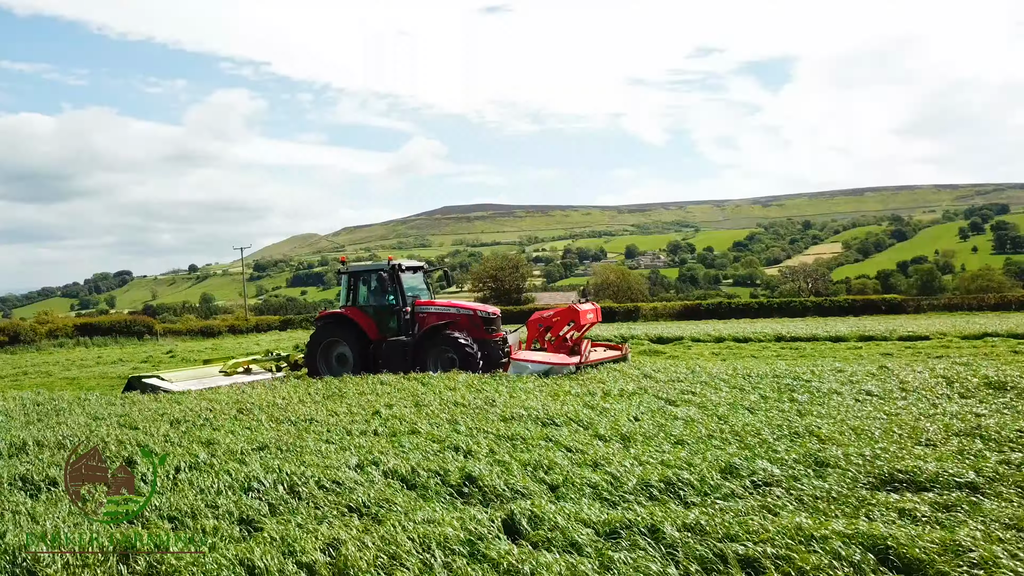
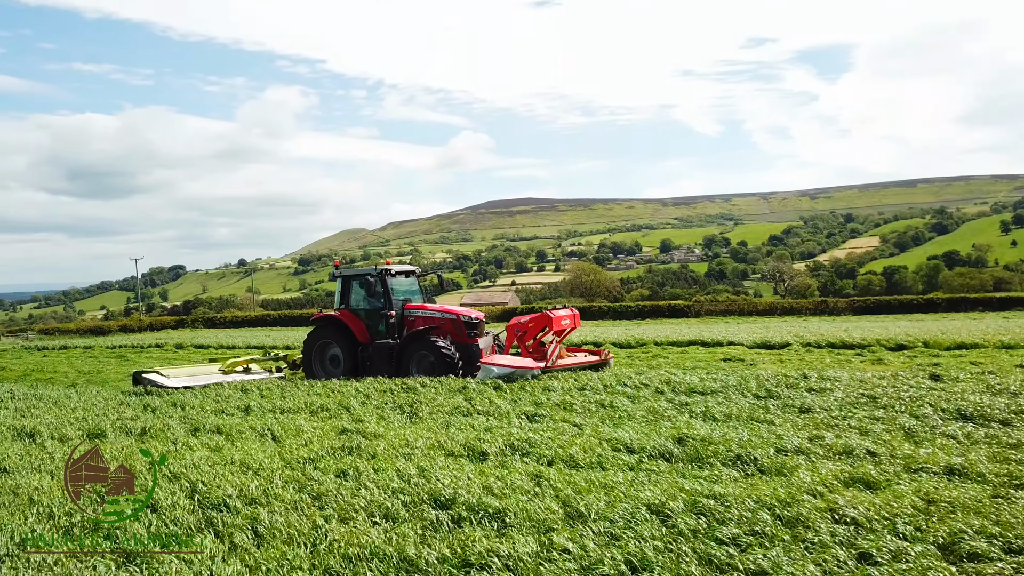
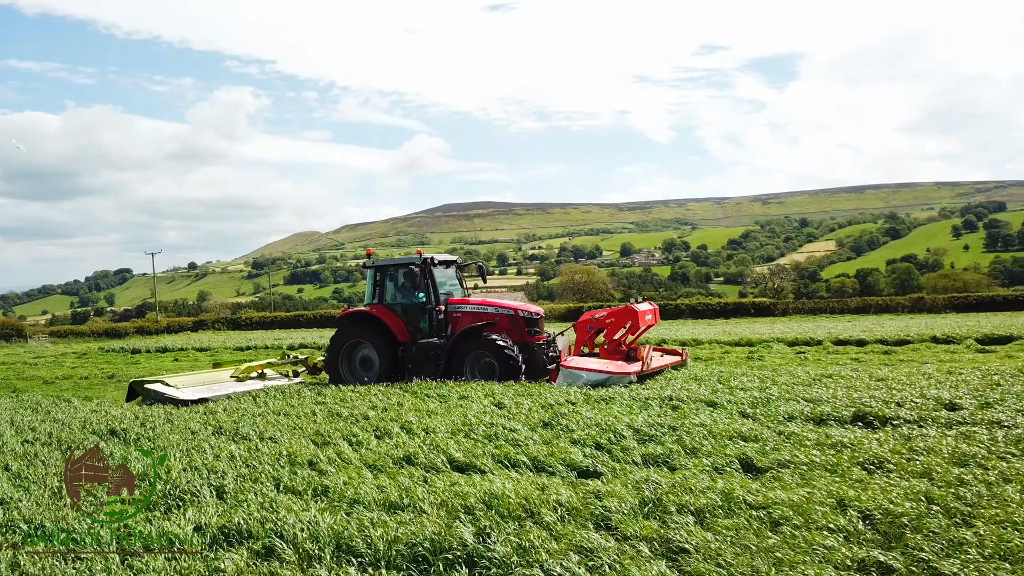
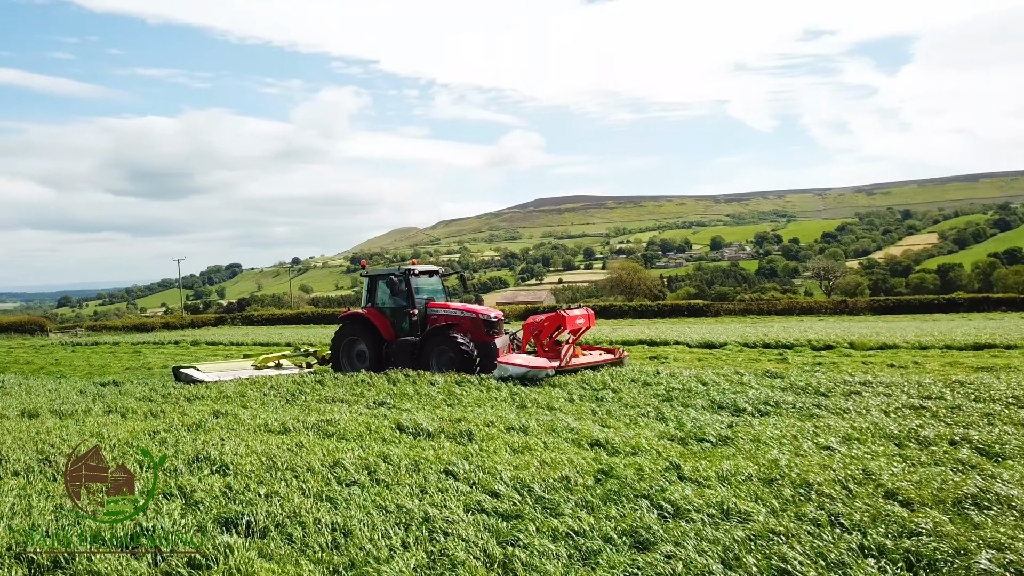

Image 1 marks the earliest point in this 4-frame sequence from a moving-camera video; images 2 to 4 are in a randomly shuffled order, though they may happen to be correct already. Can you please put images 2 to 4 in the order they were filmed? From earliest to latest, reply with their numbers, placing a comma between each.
3, 2, 4
